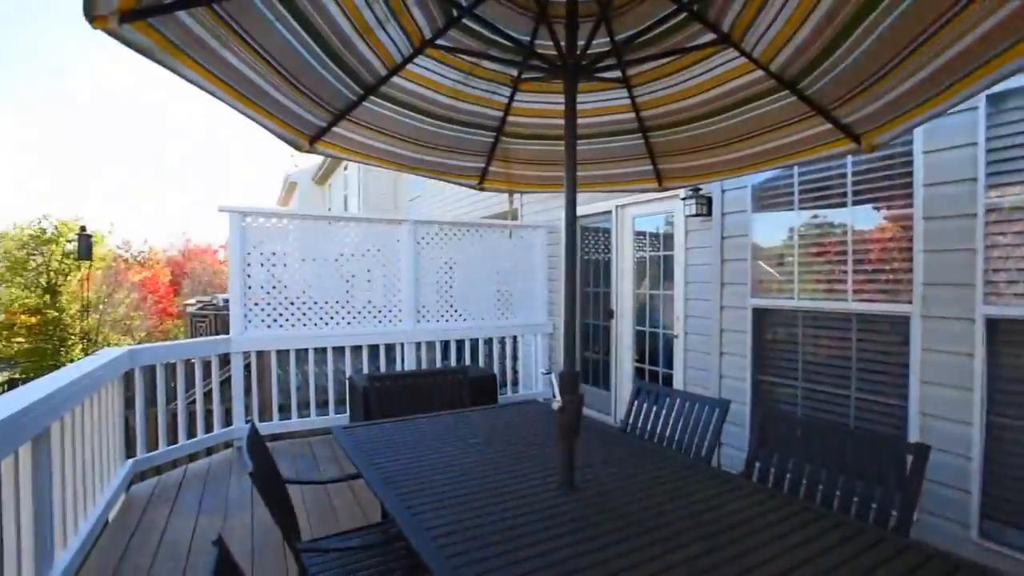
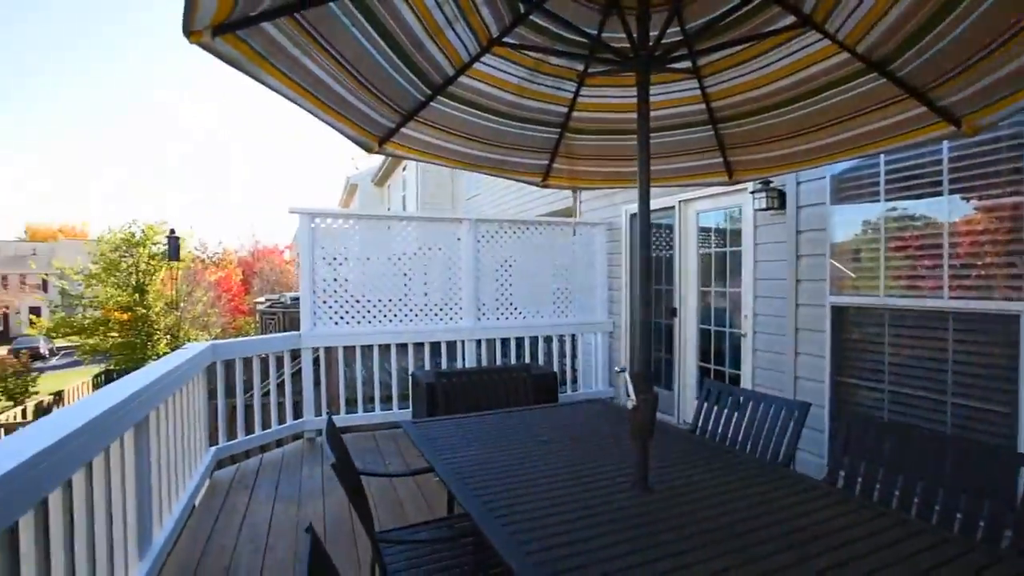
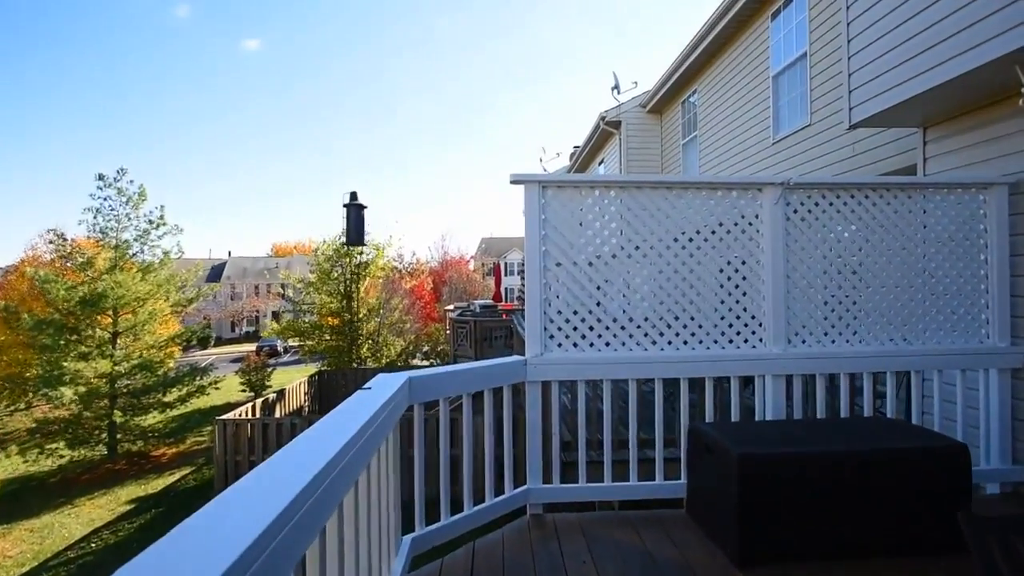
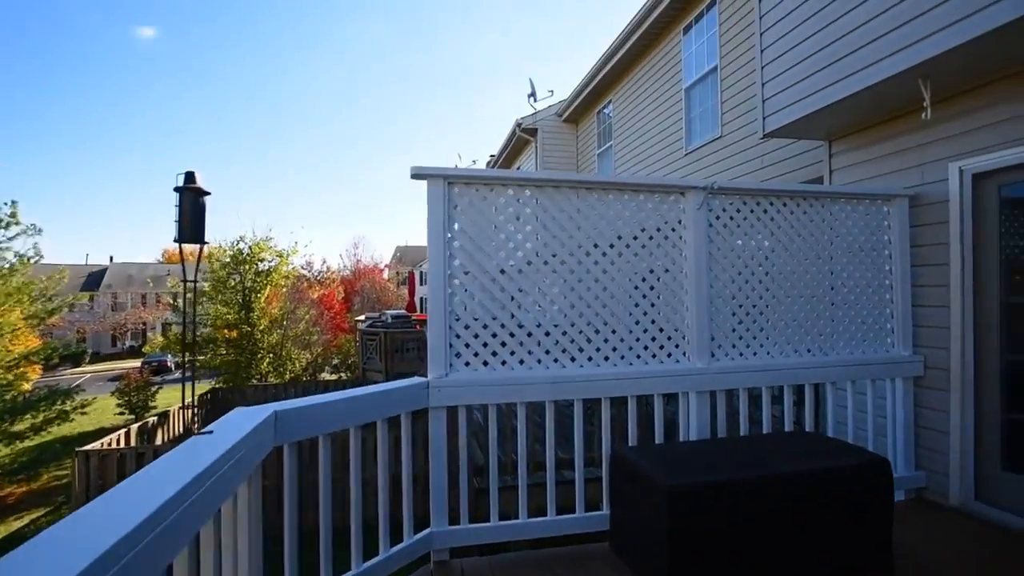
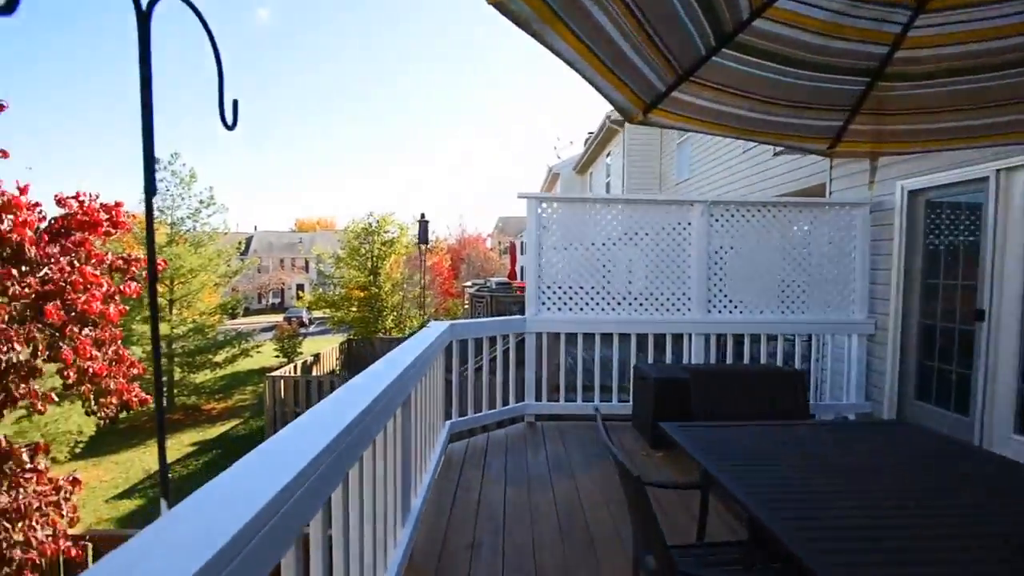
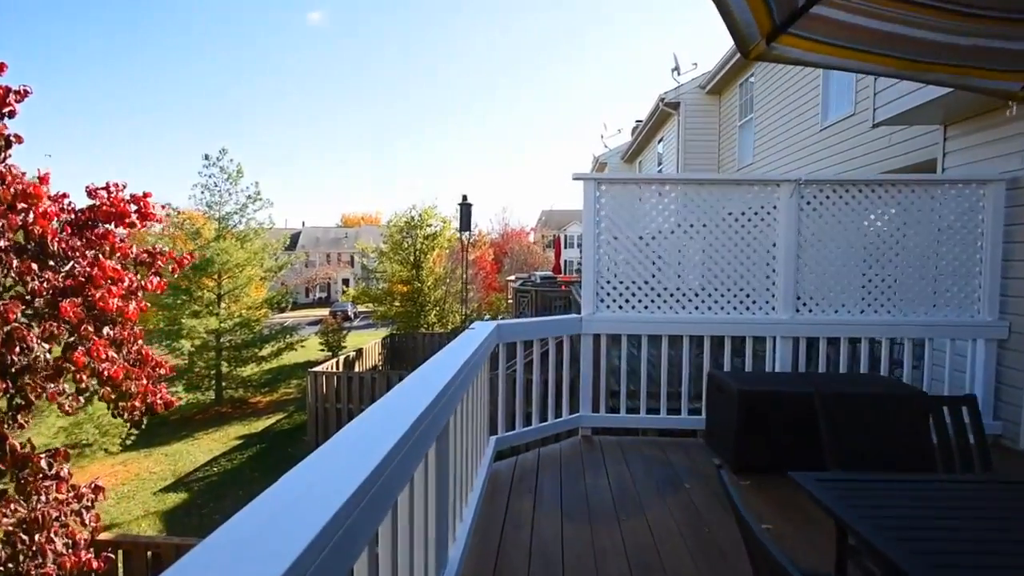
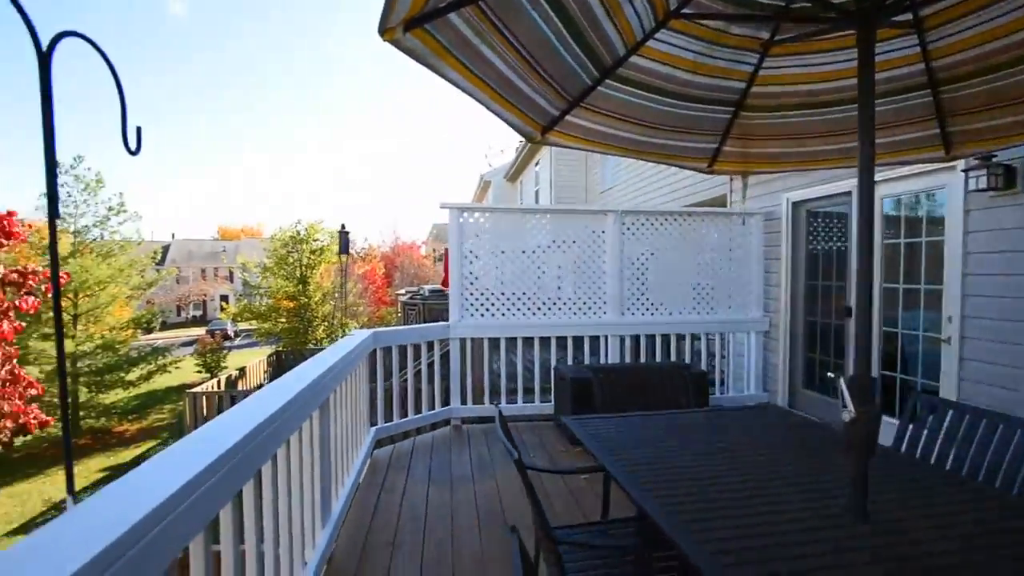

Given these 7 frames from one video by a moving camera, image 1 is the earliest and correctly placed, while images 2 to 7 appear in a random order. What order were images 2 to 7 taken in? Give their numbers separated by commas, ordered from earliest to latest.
2, 7, 5, 6, 3, 4
